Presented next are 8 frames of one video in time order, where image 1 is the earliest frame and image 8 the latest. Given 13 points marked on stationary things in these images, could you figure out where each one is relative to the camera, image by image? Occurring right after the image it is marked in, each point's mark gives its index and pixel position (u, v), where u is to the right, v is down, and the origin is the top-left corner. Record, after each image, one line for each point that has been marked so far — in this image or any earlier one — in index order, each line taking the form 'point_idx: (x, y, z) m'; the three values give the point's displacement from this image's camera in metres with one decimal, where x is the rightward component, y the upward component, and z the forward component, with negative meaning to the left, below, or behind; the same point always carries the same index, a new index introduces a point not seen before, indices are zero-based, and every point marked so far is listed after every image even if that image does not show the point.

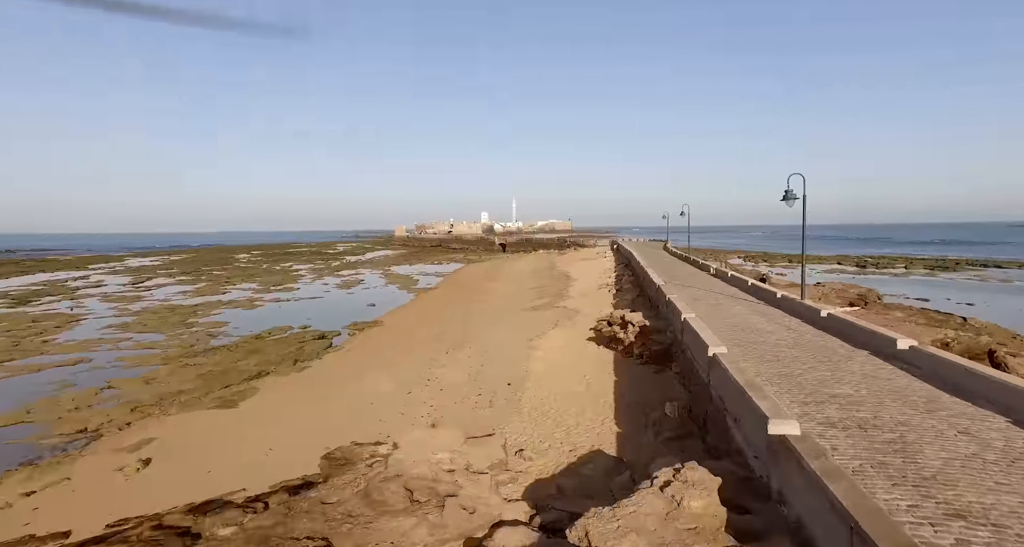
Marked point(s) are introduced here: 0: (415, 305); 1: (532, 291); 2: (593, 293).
0: (-3.5, -1.2, +18.4) m
1: (+0.6, -0.7, +18.7) m
2: (+2.5, -0.7, +16.0) m
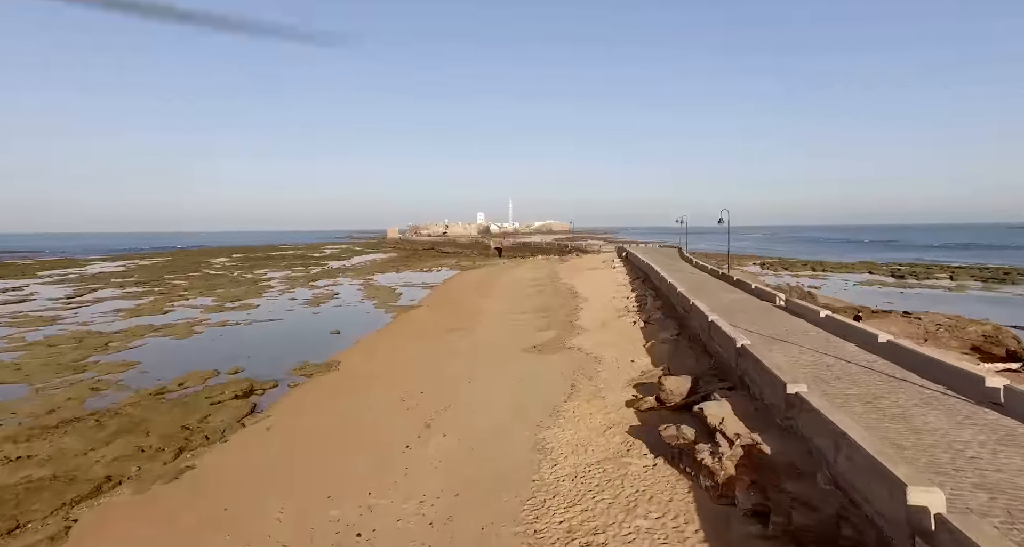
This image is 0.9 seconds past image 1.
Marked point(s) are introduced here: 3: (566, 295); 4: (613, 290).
0: (-3.6, -1.8, +14.9) m
1: (+0.5, -1.3, +15.3) m
2: (+2.4, -1.3, +12.6) m
3: (+2.0, -0.9, +18.6) m
4: (+3.6, -0.7, +18.6) m
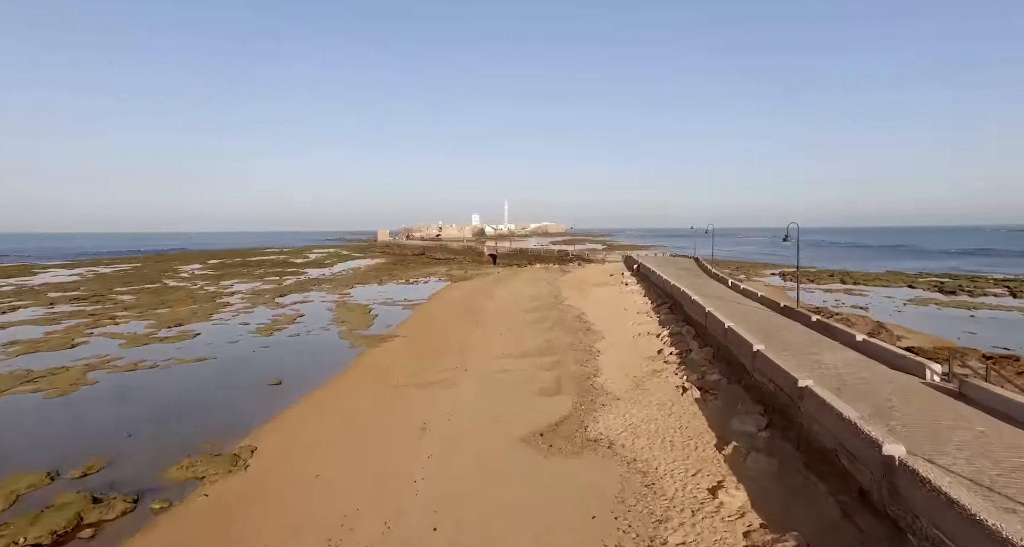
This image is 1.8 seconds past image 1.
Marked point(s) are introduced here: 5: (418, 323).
0: (-3.7, -2.5, +11.2) m
1: (+0.4, -2.0, +11.5) m
2: (+2.3, -2.0, +8.9) m
3: (+1.9, -1.6, +14.9) m
4: (+3.5, -1.4, +14.9) m
5: (-3.5, -1.9, +19.0) m
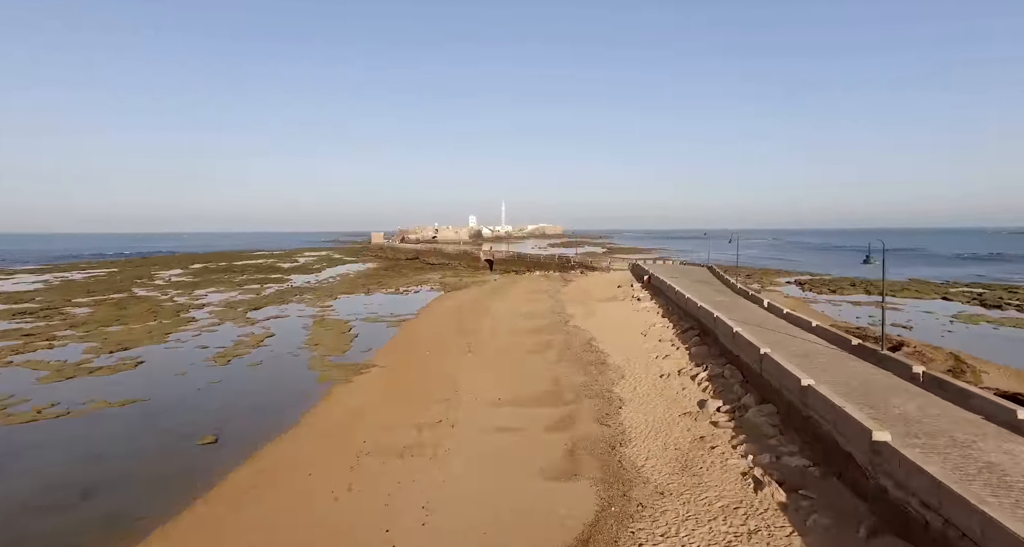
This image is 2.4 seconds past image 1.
0: (-3.7, -3.0, +8.6) m
1: (+0.4, -2.5, +9.0) m
2: (+2.3, -2.5, +6.4) m
3: (+1.9, -2.1, +12.4) m
4: (+3.4, -1.9, +12.3) m
5: (-3.5, -2.4, +16.5) m
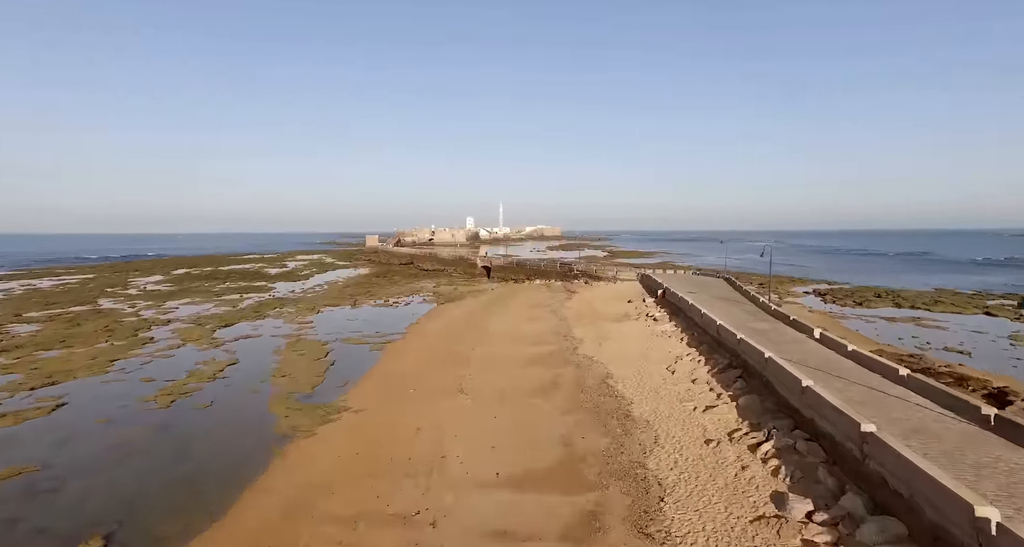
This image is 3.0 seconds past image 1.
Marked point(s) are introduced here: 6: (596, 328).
0: (-3.7, -3.5, +6.1) m
1: (+0.4, -3.1, +6.5) m
2: (+2.3, -3.0, +3.9) m
3: (+1.9, -2.7, +9.8) m
4: (+3.4, -2.5, +9.8) m
5: (-3.5, -3.0, +13.9) m
6: (+3.1, -2.0, +18.9) m
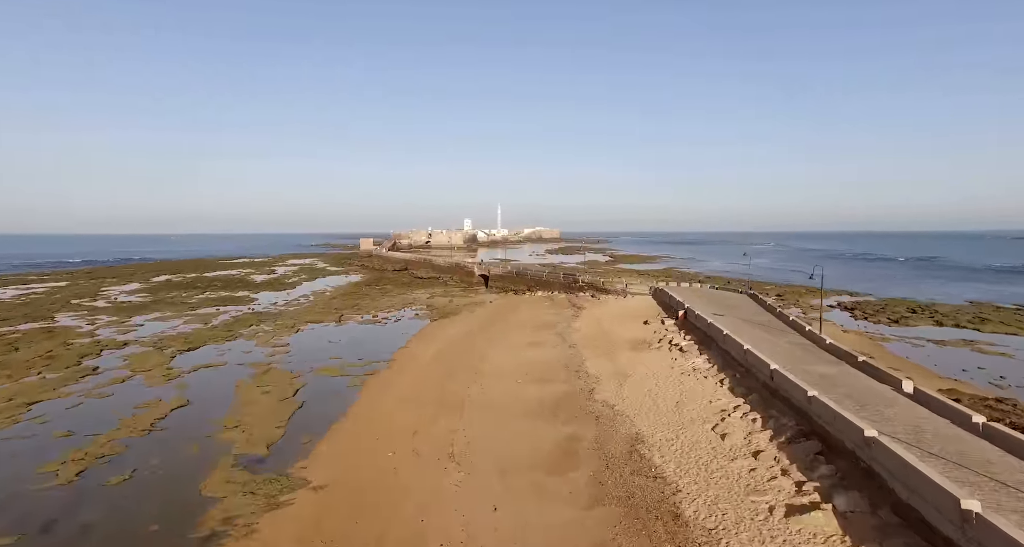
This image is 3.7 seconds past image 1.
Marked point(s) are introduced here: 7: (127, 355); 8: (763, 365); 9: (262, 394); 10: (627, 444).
0: (-3.6, -4.2, +3.4) m
1: (+0.5, -3.7, +3.8) m
2: (+2.5, -3.7, +1.2) m
3: (+2.0, -3.4, +7.1) m
4: (+3.5, -3.2, +7.1) m
5: (-3.4, -3.6, +11.2) m
6: (+3.1, -2.7, +16.2) m
7: (-14.3, -3.0, +19.4) m
8: (+5.6, -2.0, +11.6) m
9: (-7.4, -3.5, +15.5) m
10: (+2.2, -3.2, +10.0) m
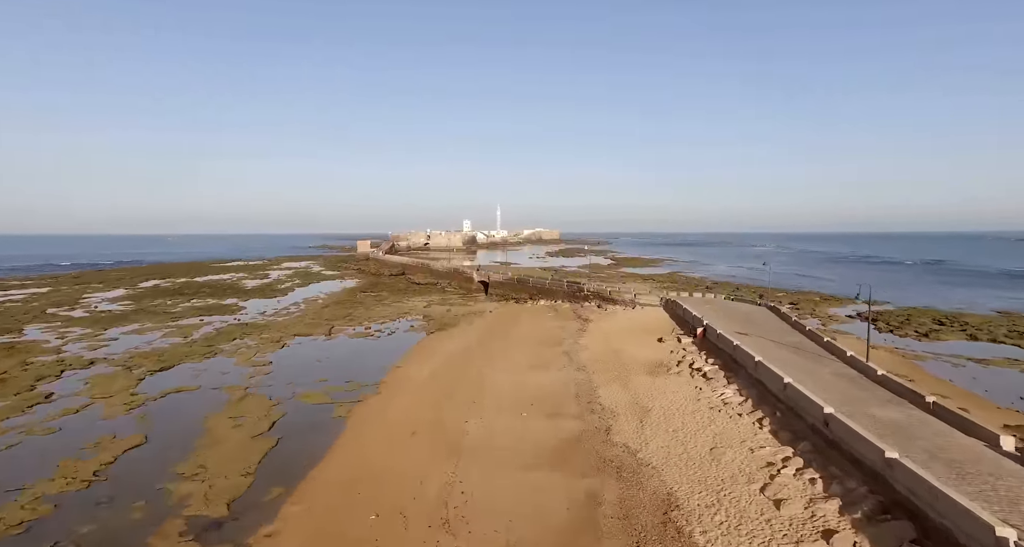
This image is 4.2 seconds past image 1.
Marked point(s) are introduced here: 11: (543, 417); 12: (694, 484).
0: (-3.5, -4.6, +1.6) m
1: (+0.6, -4.2, +2.0) m
2: (+2.6, -4.1, -0.6) m
3: (+2.1, -3.8, +5.4) m
4: (+3.6, -3.6, +5.4) m
5: (-3.3, -4.1, +9.4) m
6: (+3.2, -3.1, +14.4) m
7: (-14.2, -3.5, +17.6) m
8: (+5.7, -2.5, +9.8) m
9: (-7.3, -4.0, +13.7) m
10: (+2.3, -3.7, +8.3) m
11: (+0.8, -3.5, +13.1) m
12: (+3.1, -3.5, +9.0) m
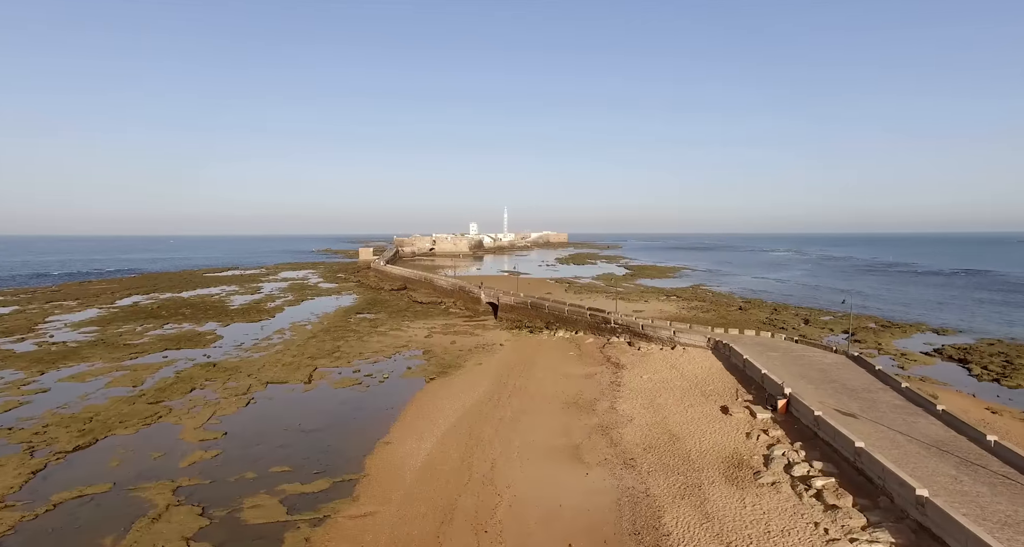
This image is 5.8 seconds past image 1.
0: (-3.1, -6.1, -2.9) m
1: (+1.0, -5.6, -2.6) m
2: (+2.9, -5.5, -5.2) m
3: (+2.5, -5.3, +0.8) m
4: (+4.1, -5.1, +0.8) m
5: (-2.9, -5.5, +4.9) m
6: (+3.7, -4.6, +9.8) m
7: (-13.6, -4.9, +13.2) m
8: (+6.1, -3.9, +5.2) m
9: (-6.8, -5.4, +9.3) m
10: (+2.8, -5.1, +3.7) m
11: (+1.3, -4.9, +8.5) m
12: (+3.6, -5.0, +4.4) m
